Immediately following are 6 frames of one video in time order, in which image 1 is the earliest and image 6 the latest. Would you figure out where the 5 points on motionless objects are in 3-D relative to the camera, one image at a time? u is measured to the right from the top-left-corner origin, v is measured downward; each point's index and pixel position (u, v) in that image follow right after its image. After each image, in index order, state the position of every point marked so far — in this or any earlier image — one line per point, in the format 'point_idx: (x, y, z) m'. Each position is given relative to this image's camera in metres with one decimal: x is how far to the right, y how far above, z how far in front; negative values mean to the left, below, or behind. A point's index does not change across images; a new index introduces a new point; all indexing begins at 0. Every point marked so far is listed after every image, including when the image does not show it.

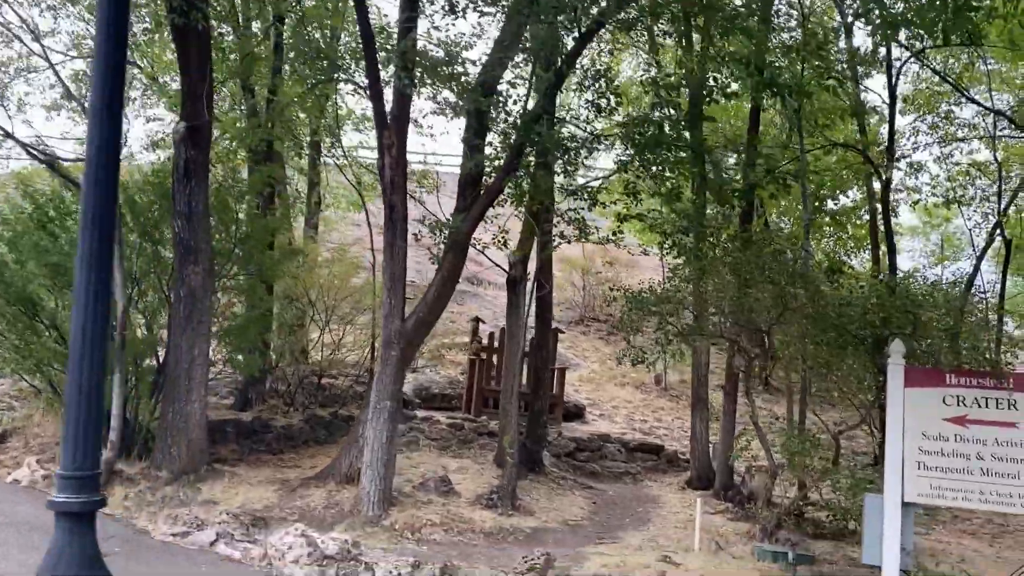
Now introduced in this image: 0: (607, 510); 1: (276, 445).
0: (+1.3, -3.1, +11.9) m
1: (-3.4, -2.3, +12.4) m
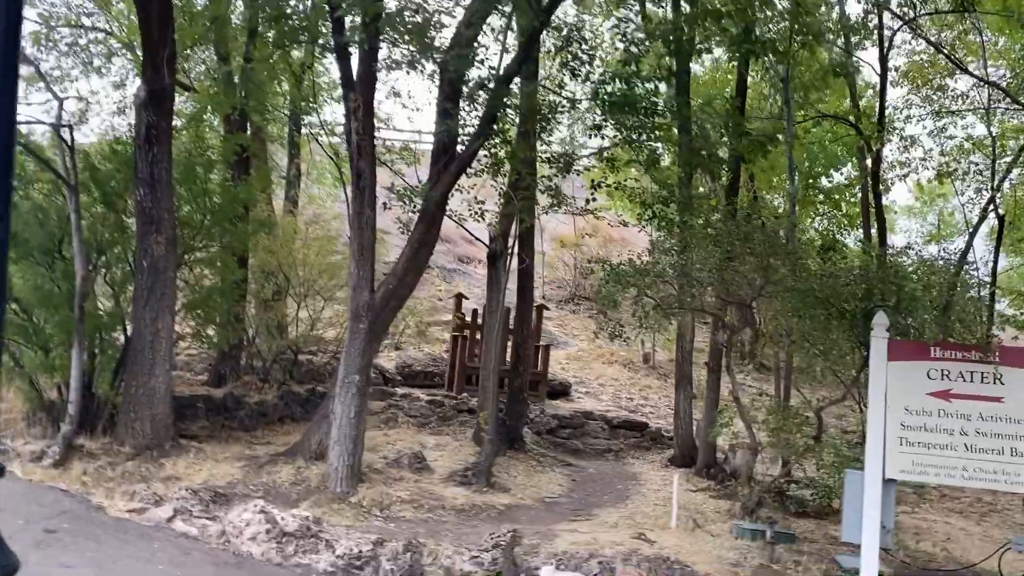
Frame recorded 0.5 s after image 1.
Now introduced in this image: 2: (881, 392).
0: (+1.0, -2.7, +11.7) m
1: (-3.8, -1.9, +12.2) m
2: (+3.7, -1.0, +8.4) m
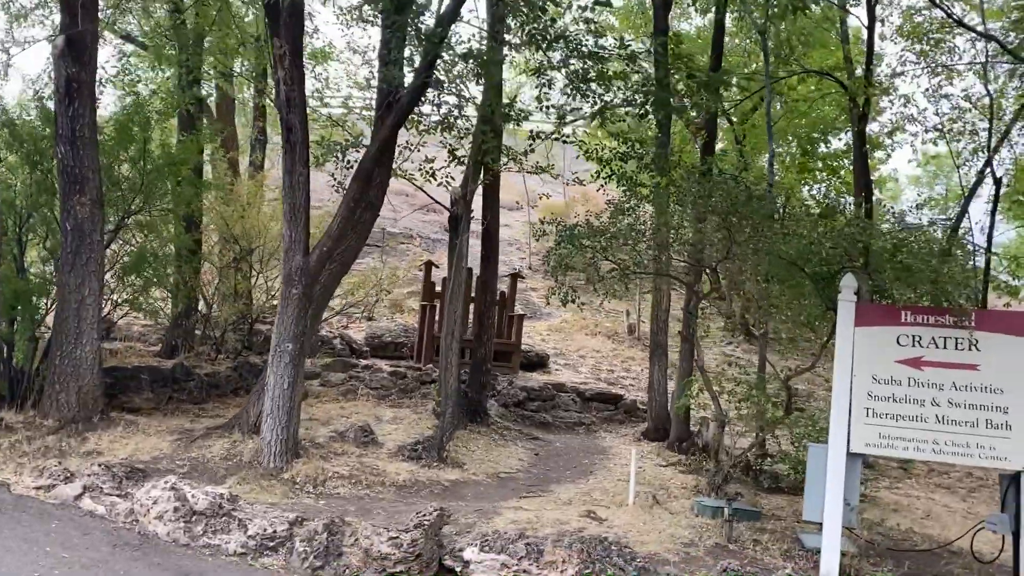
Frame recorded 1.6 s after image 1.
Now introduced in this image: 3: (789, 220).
0: (+0.5, -2.3, +11.2) m
1: (-4.3, -1.4, +11.6) m
2: (+3.1, -0.7, +7.8) m
3: (+3.0, +0.7, +9.2) m
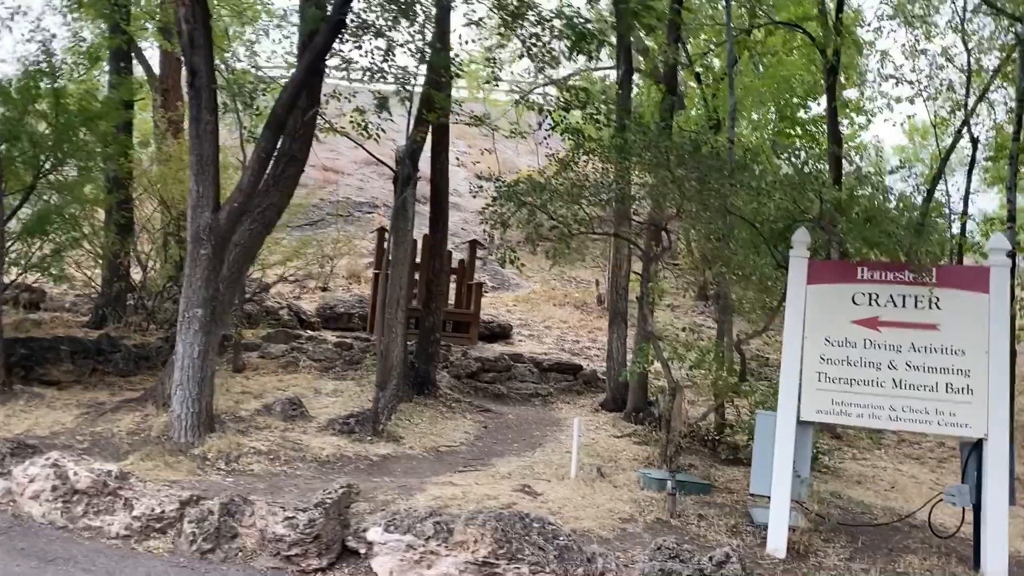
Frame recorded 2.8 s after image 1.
0: (-0.2, -1.8, +10.6) m
1: (-5.0, -1.0, +11.0) m
2: (+2.4, -0.3, +7.2) m
3: (+2.3, +1.1, +8.5) m
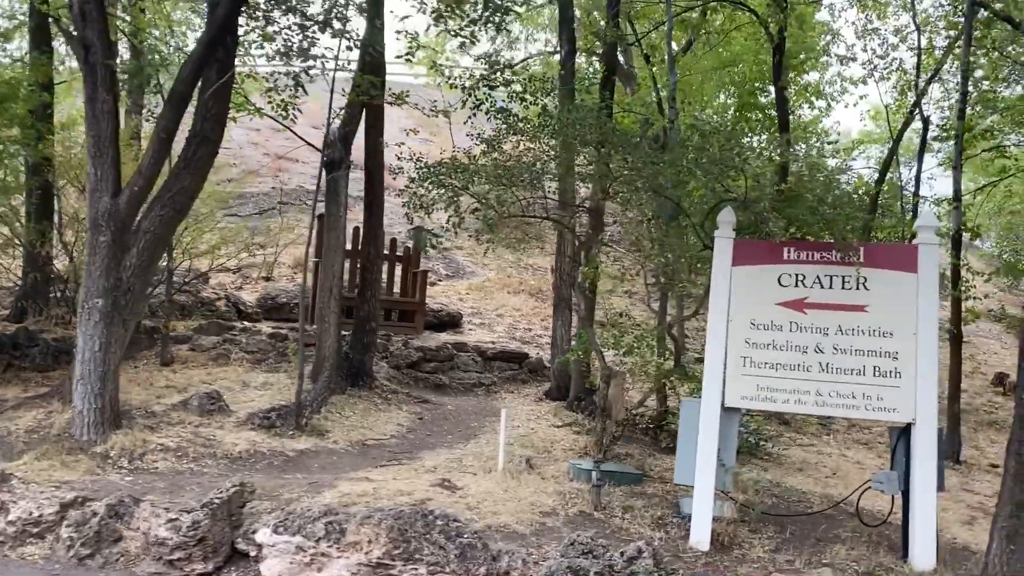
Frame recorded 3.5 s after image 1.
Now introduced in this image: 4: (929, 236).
0: (-1.0, -1.7, +10.2) m
1: (-5.8, -0.9, +10.5) m
2: (+1.7, -0.1, +6.9) m
3: (+1.5, +1.3, +8.2) m
4: (+3.2, +0.4, +6.6) m
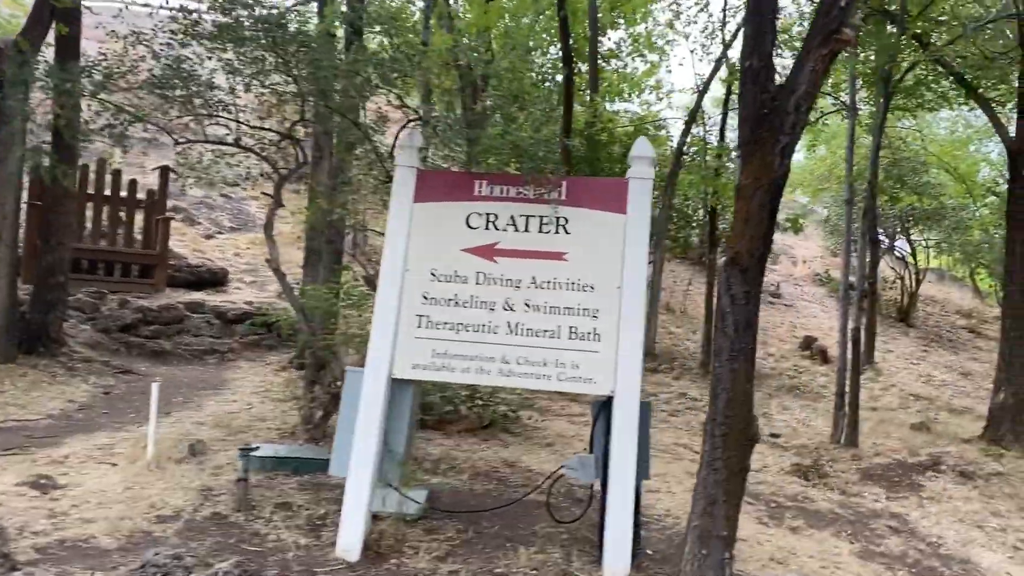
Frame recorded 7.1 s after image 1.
0: (-3.9, -1.1, +8.4) m
1: (-8.7, -0.3, +8.0) m
2: (-0.7, +0.2, +5.4) m
3: (-1.1, +1.7, +6.7) m
4: (+0.8, +0.8, +5.4) m
